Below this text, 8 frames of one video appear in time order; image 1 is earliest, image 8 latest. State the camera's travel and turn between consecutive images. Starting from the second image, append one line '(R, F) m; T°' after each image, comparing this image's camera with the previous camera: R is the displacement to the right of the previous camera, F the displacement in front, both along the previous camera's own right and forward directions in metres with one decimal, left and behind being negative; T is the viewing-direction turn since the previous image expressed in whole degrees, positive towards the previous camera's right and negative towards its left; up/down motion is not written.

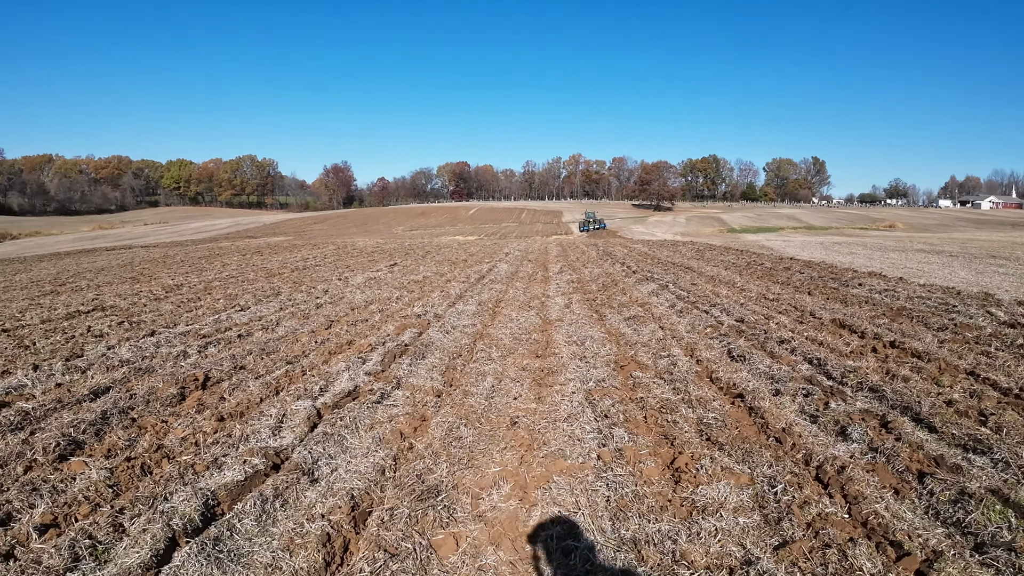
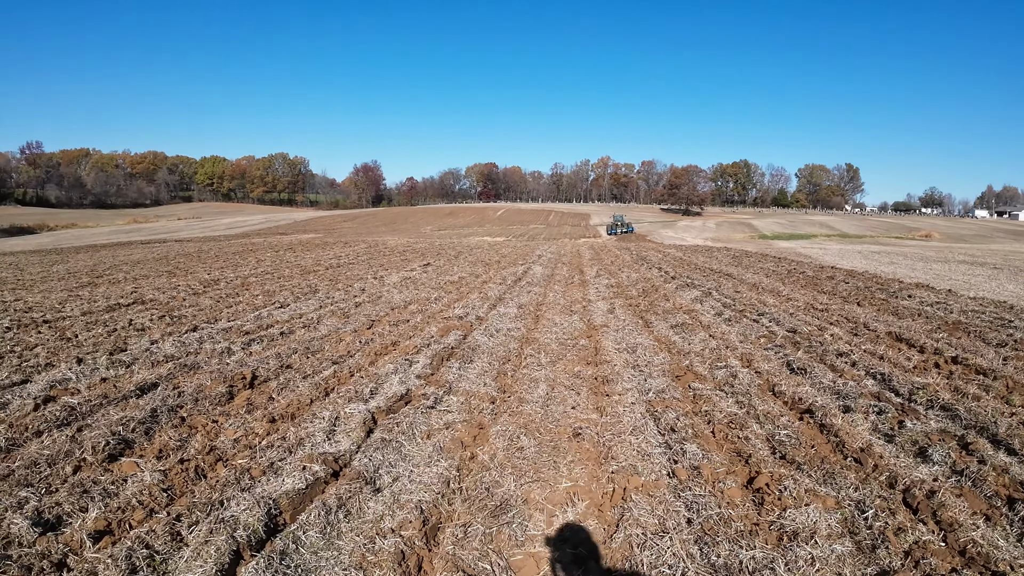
(-0.4, -0.3) m; -3°
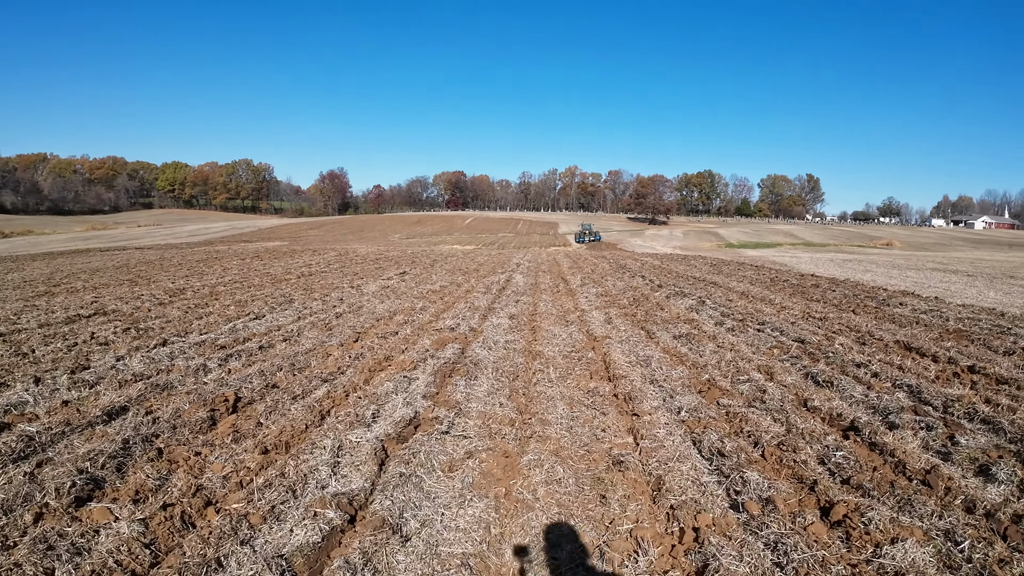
(-0.5, +0.3) m; +3°
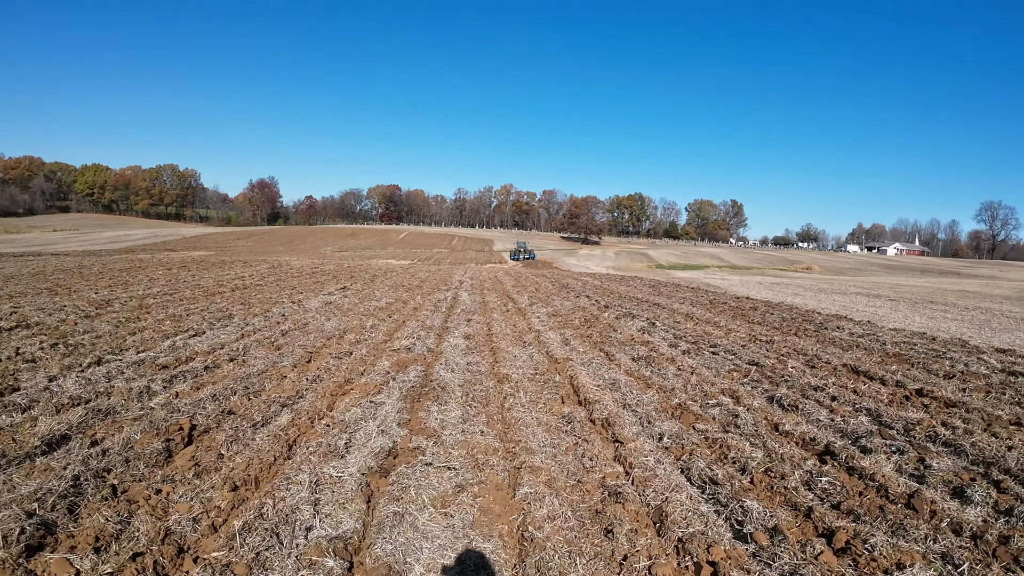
(-0.4, +0.1) m; +6°
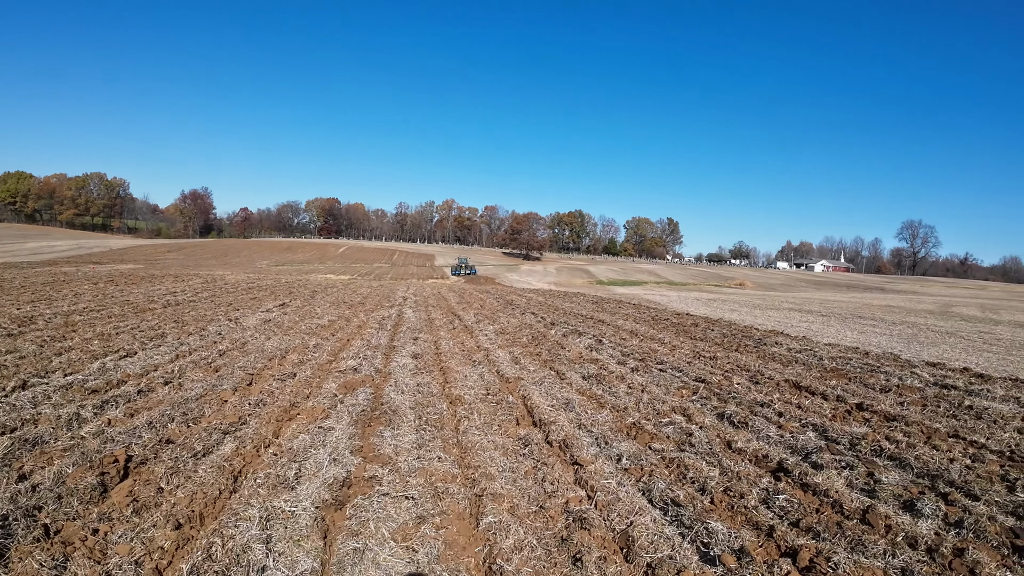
(-0.1, +0.1) m; +6°
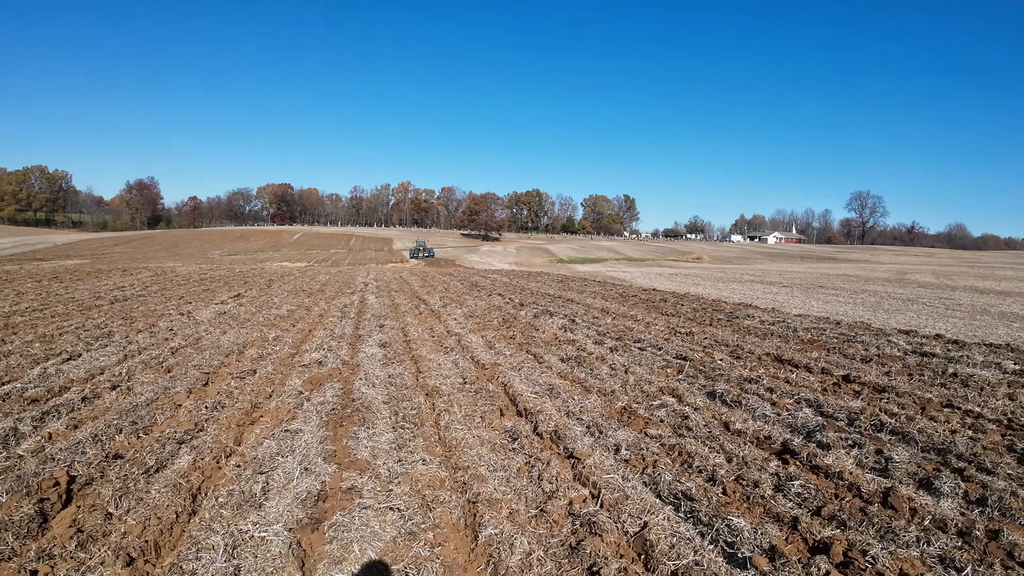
(-0.2, +0.4) m; +4°
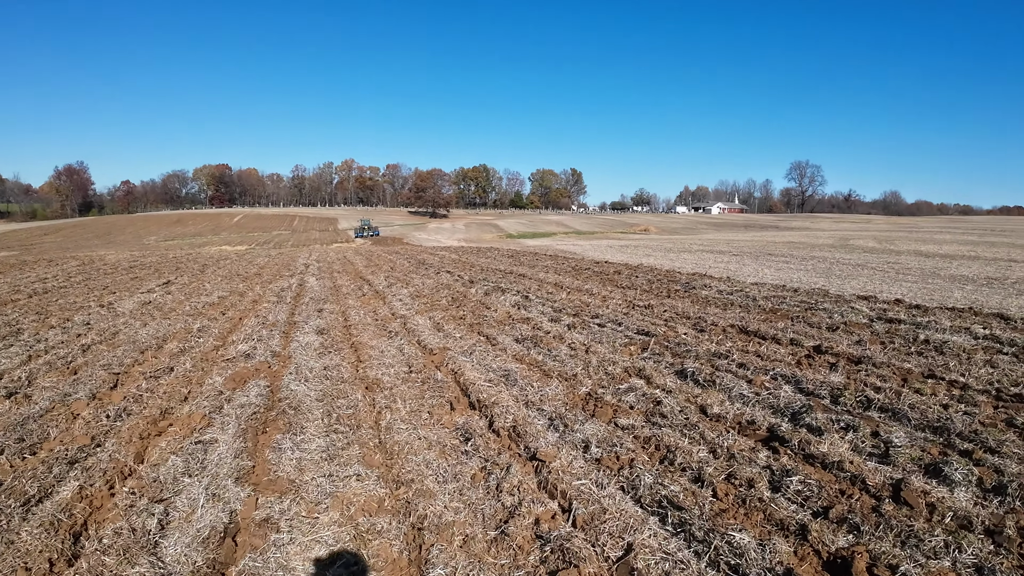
(+0.1, +0.8) m; +5°
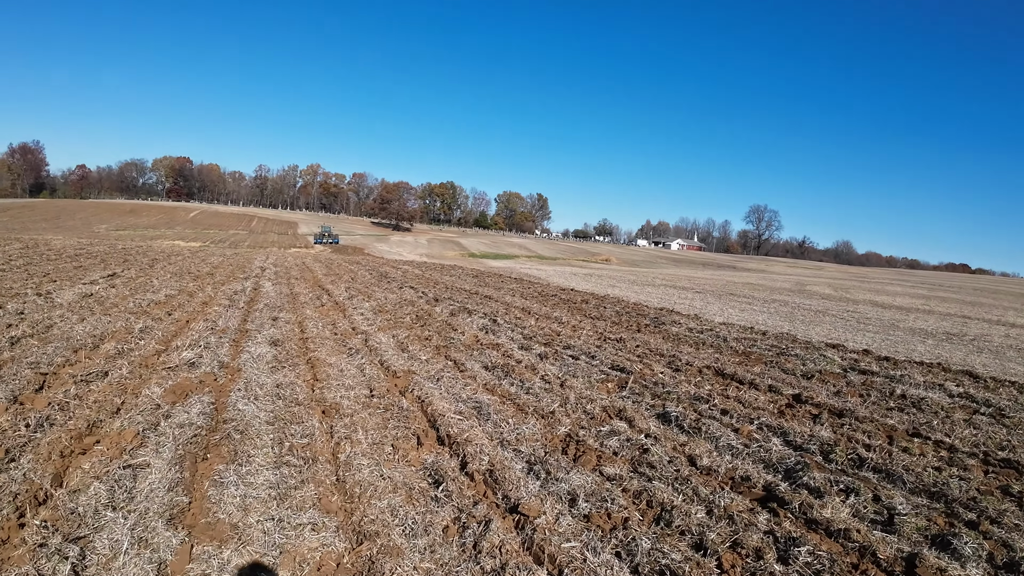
(-0.3, +0.3) m; +5°
